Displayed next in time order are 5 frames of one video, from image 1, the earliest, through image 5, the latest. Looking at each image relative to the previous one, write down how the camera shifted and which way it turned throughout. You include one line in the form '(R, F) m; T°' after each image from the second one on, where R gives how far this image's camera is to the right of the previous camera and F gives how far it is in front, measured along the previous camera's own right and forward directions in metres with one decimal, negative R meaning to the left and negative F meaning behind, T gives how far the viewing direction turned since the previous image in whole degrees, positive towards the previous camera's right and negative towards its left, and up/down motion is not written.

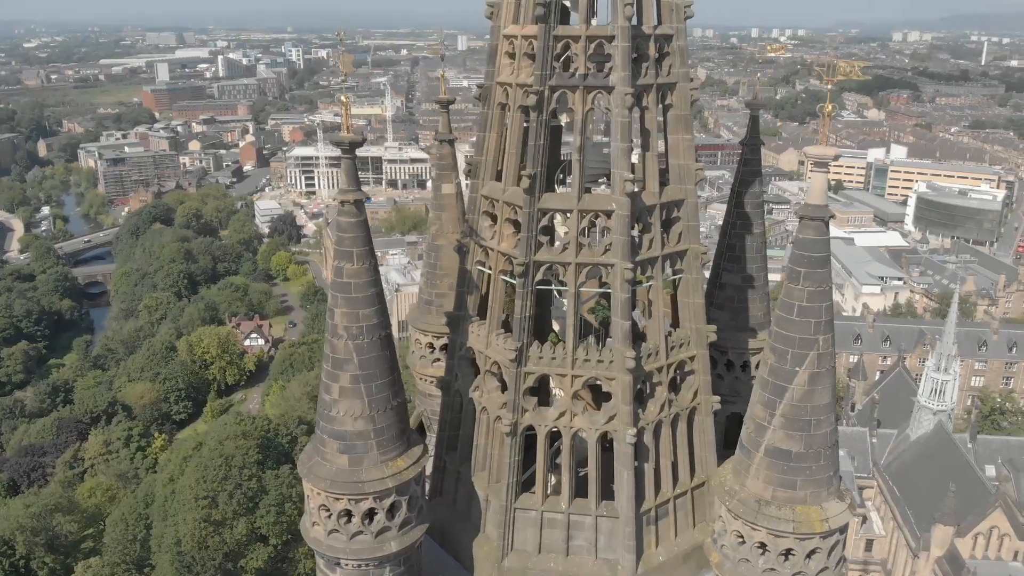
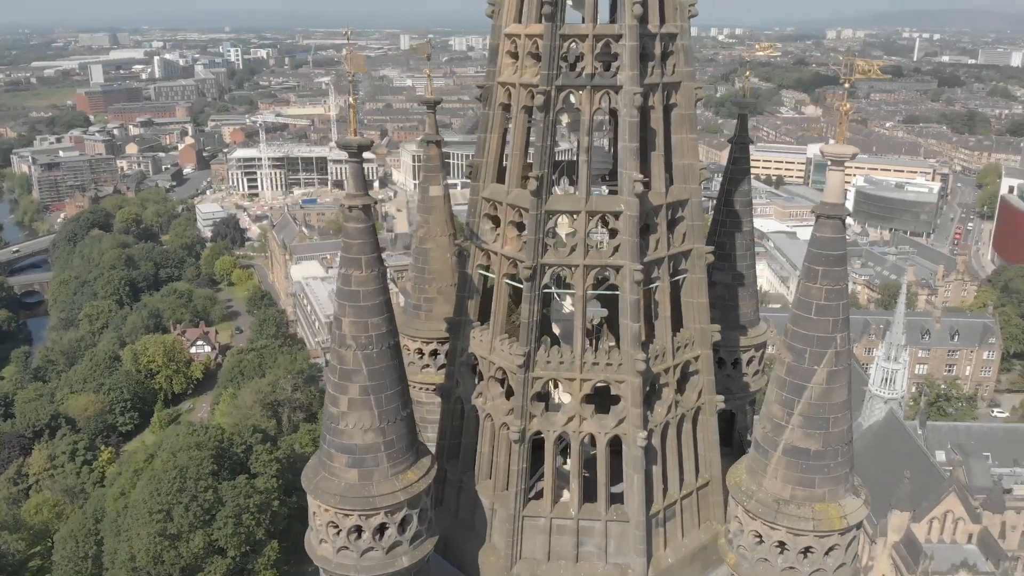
(-0.7, +0.2) m; +4°
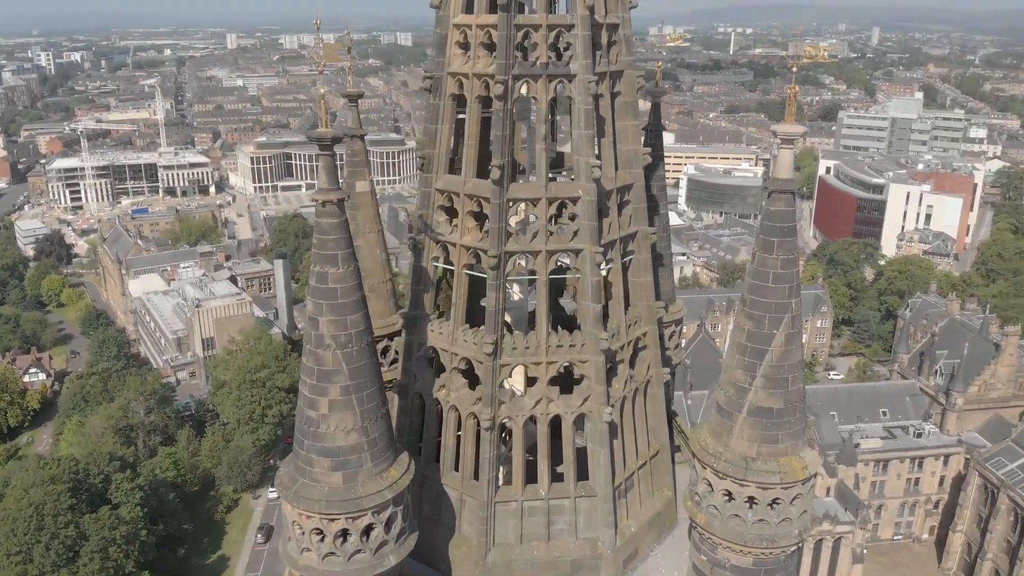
(-1.4, 0.0) m; +11°
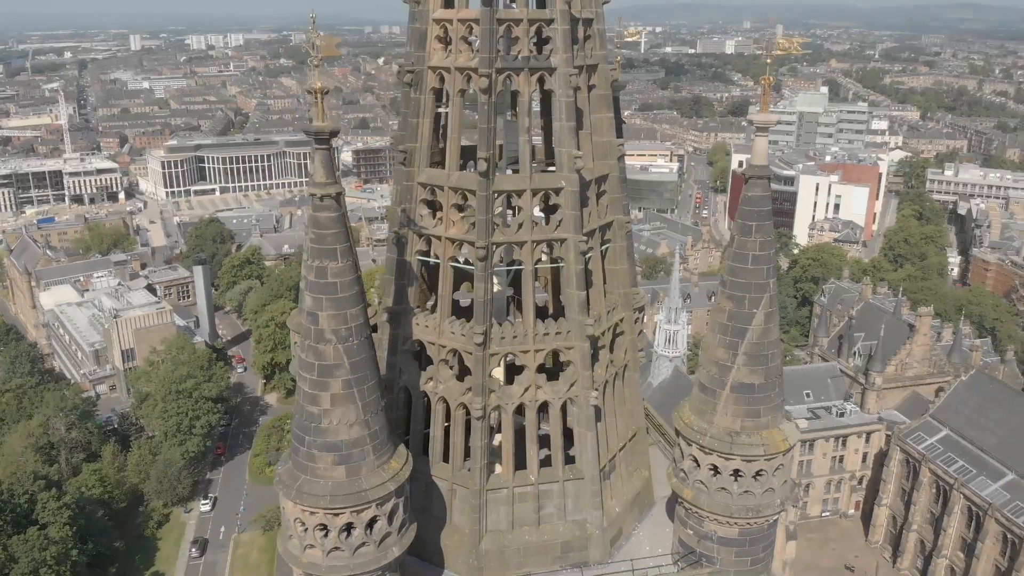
(-0.8, -0.2) m; +5°
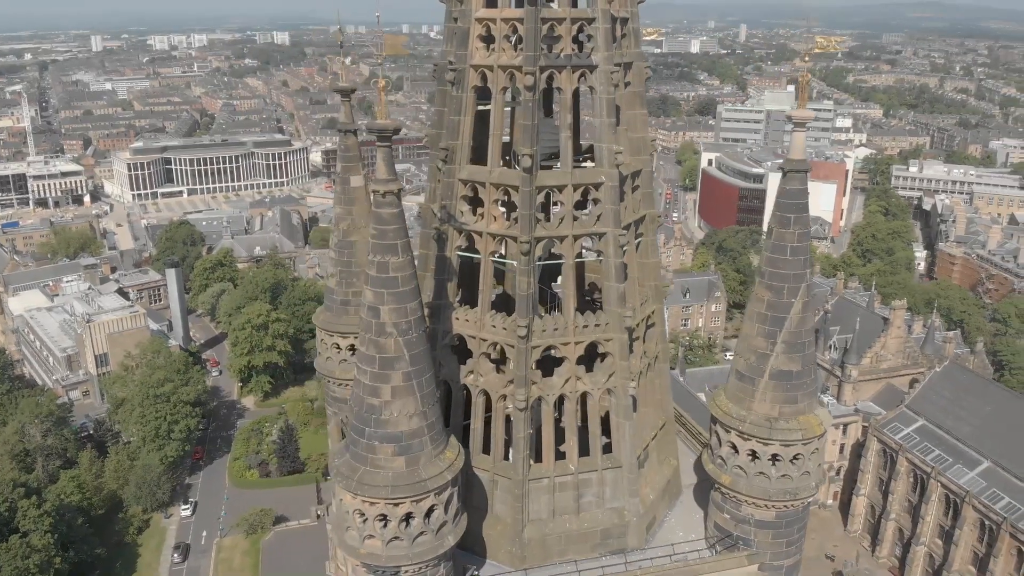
(-0.9, -0.2) m; +2°
